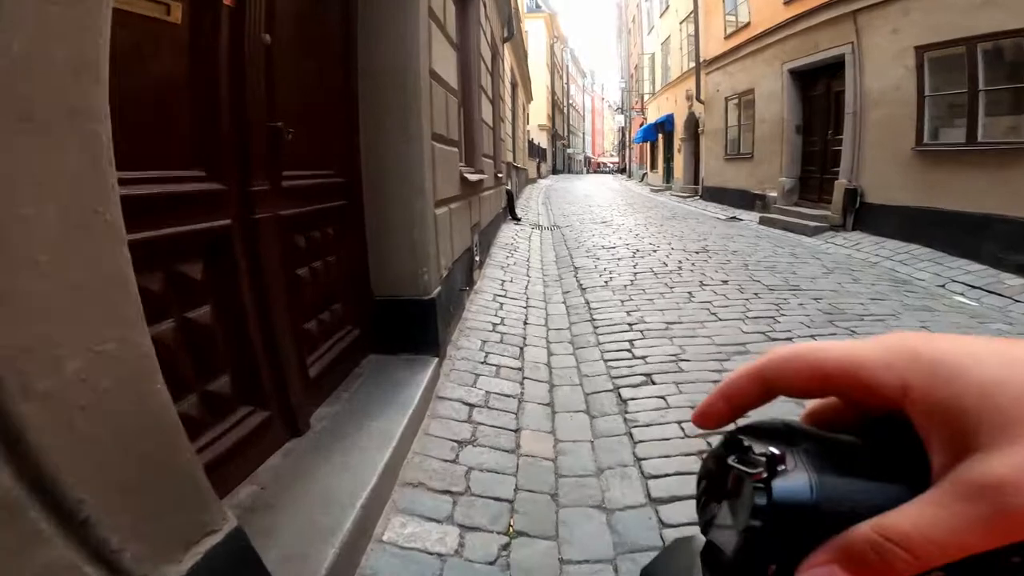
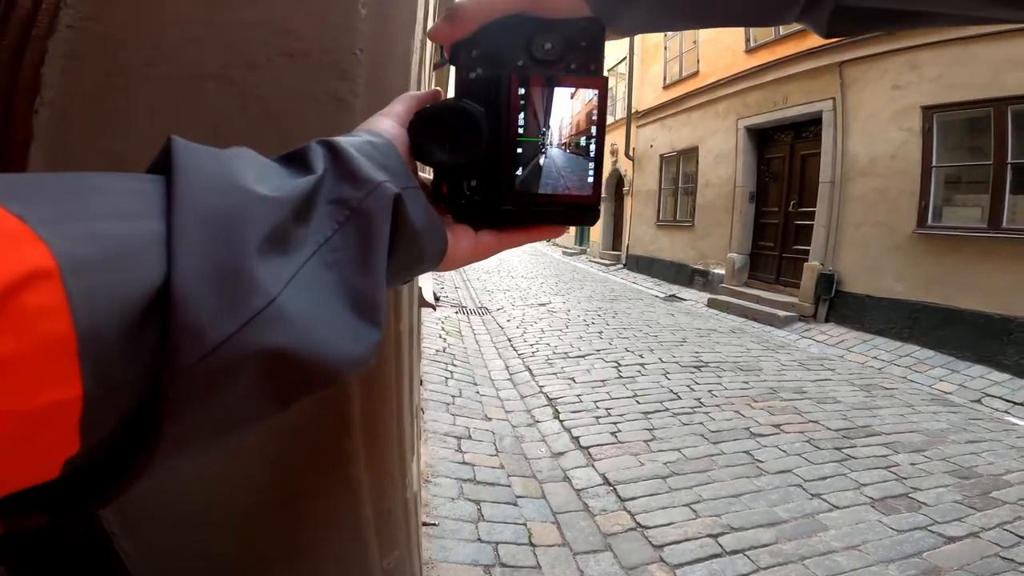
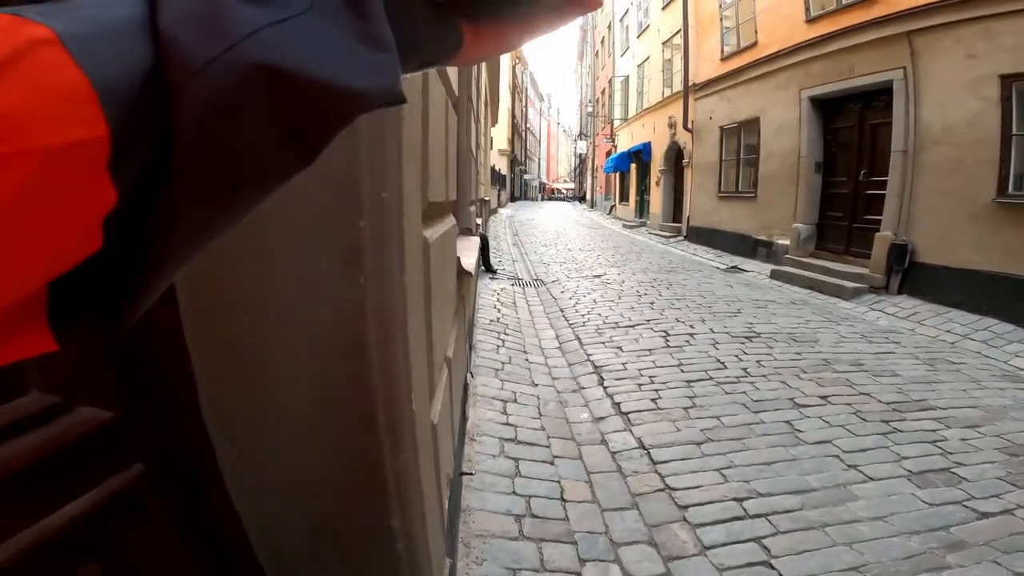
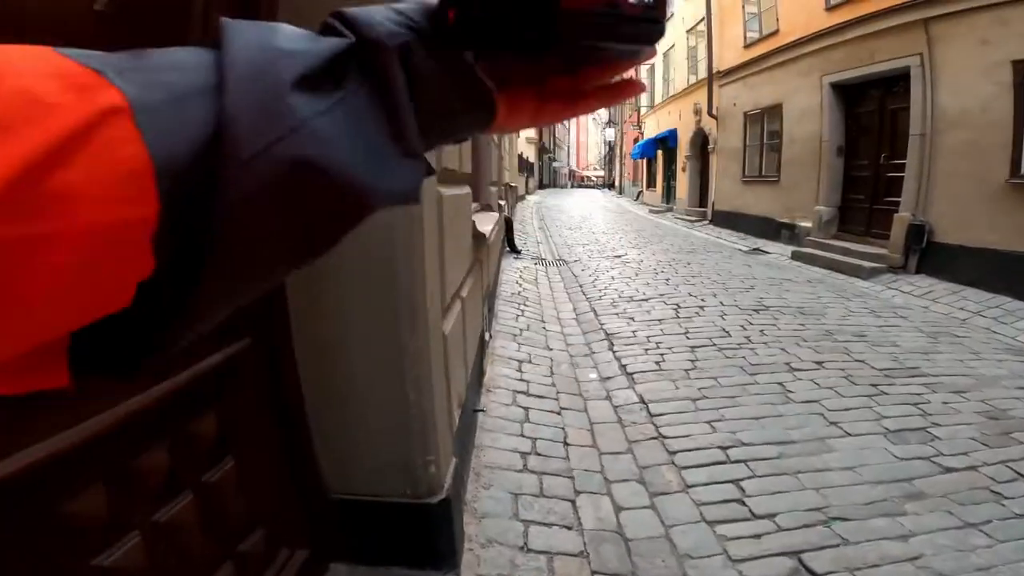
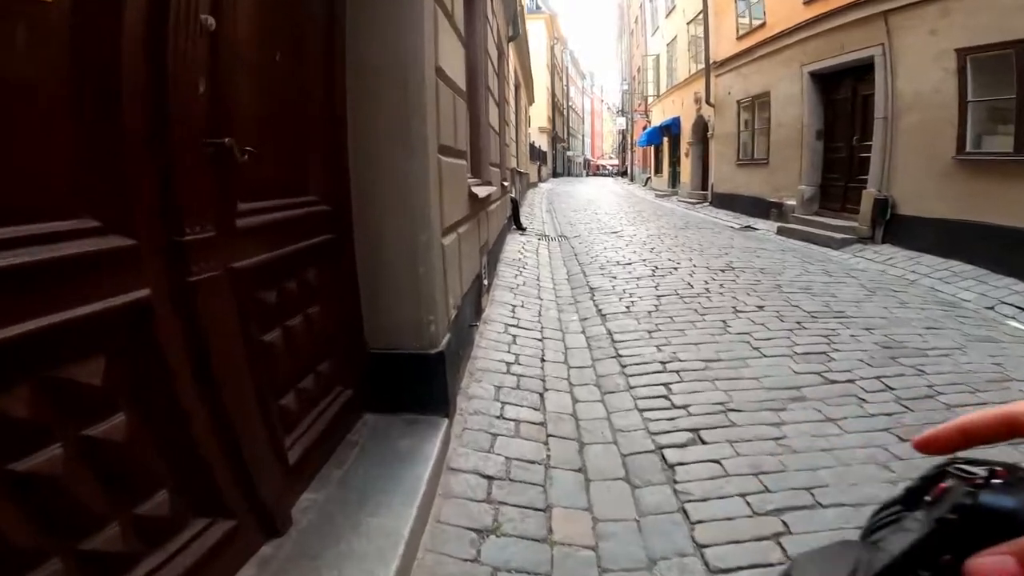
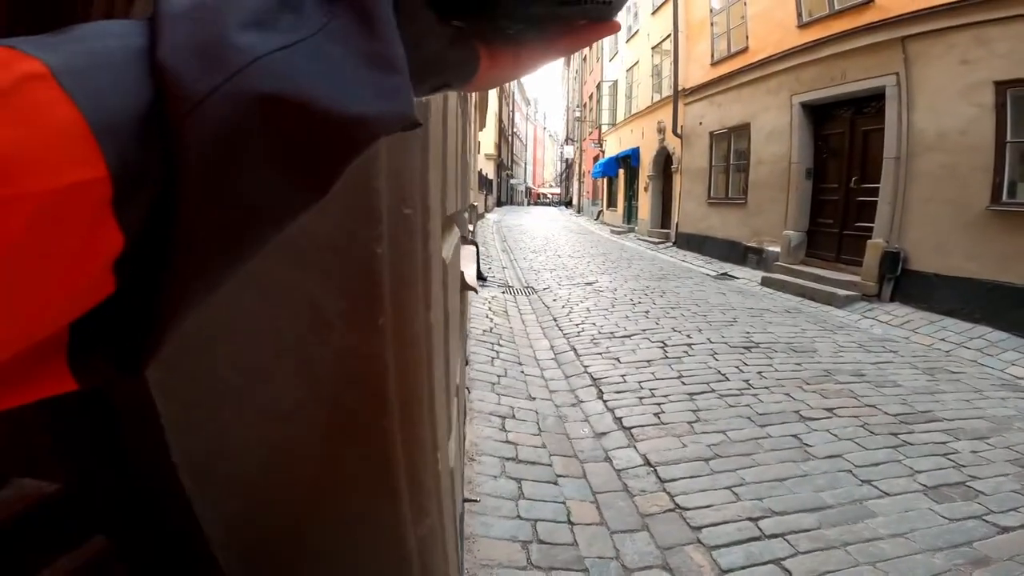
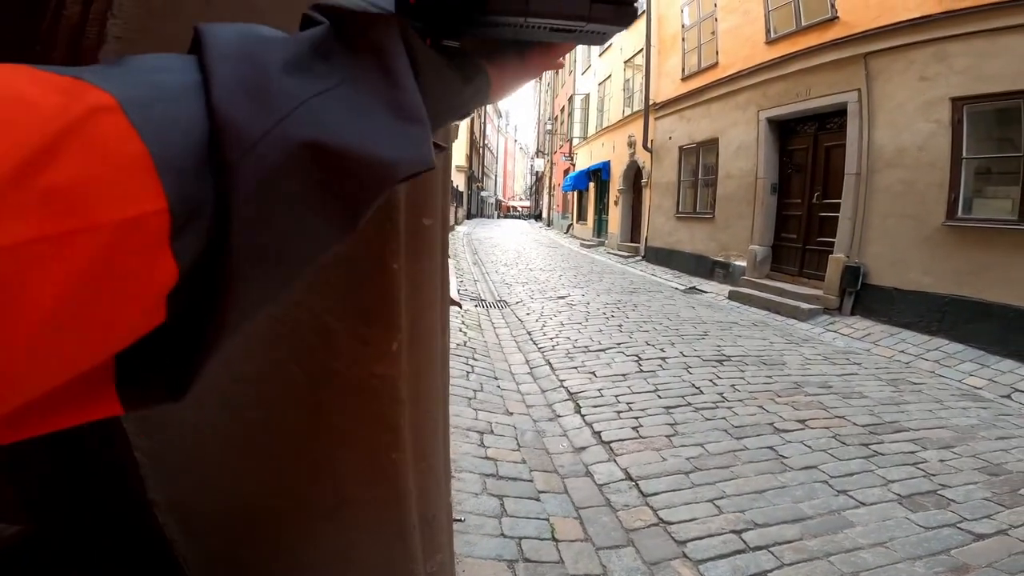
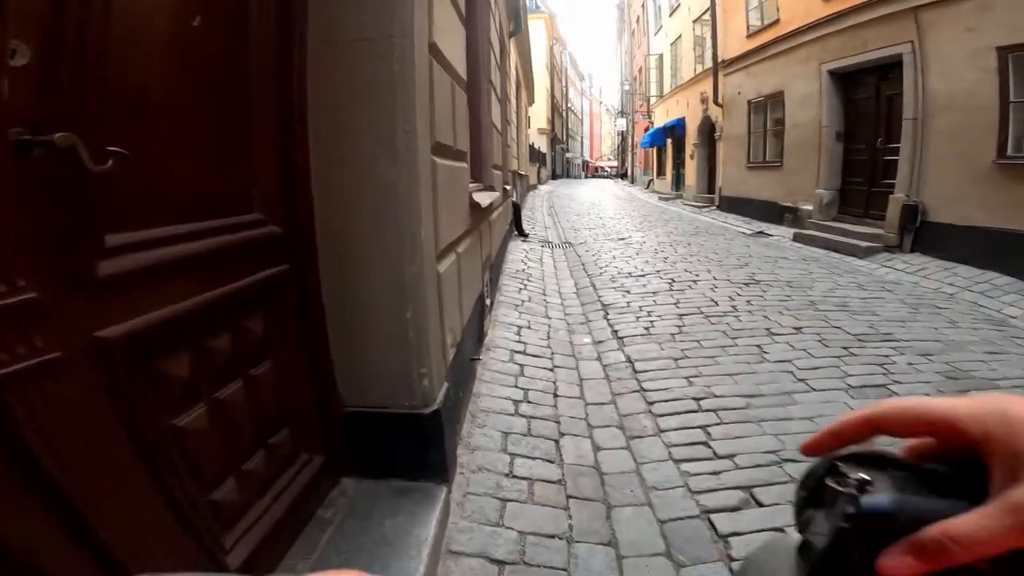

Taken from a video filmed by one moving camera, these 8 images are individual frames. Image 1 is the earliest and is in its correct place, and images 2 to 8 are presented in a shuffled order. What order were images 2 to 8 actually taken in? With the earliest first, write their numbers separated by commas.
5, 8, 4, 3, 6, 7, 2
